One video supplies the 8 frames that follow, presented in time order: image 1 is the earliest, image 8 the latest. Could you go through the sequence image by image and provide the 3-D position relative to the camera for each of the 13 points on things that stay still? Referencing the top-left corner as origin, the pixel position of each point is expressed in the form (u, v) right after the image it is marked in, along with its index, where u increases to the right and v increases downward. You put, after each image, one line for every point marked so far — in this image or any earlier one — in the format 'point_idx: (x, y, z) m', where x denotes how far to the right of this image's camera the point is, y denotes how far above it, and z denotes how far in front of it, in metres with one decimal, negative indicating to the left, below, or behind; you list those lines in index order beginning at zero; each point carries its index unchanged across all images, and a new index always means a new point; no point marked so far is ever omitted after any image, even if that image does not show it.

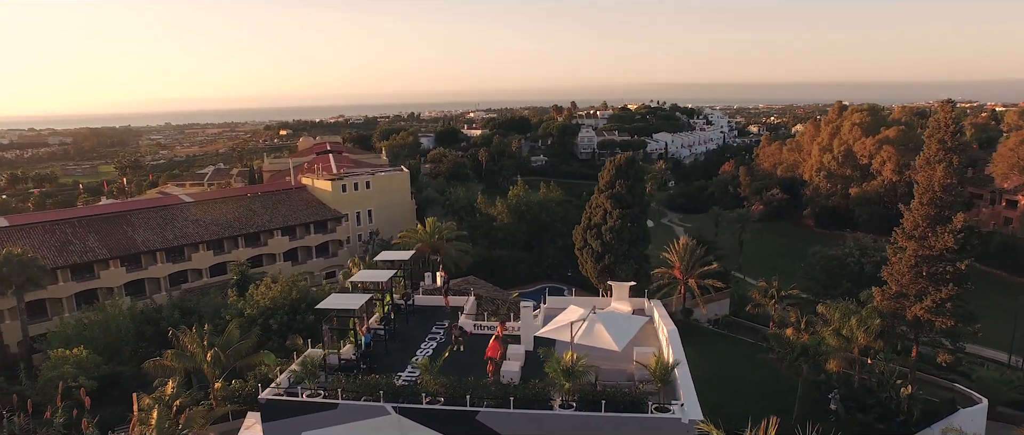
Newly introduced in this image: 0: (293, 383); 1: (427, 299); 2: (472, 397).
0: (-4.2, -3.1, +12.2) m
1: (-2.3, -2.2, +17.6) m
2: (-0.8, -3.1, +11.4) m
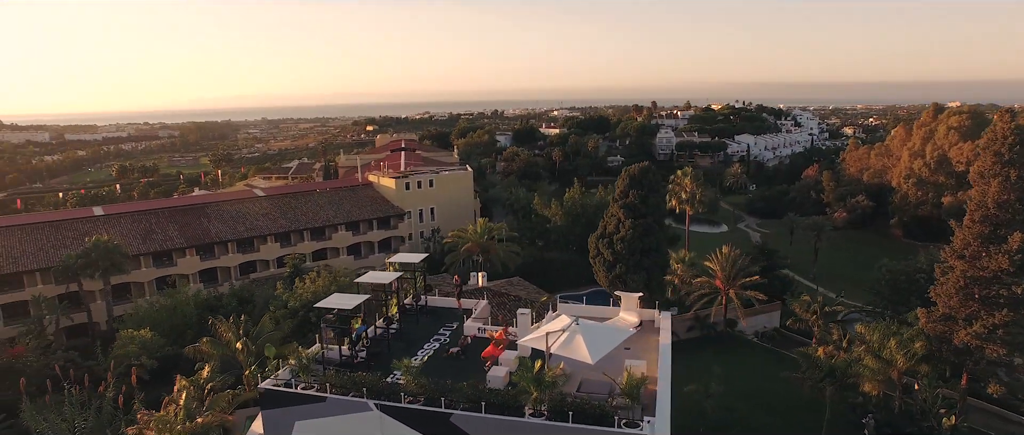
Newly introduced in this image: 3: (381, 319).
0: (-4.5, -3.2, +13.1) m
1: (-2.0, -2.3, +18.2) m
2: (-1.3, -3.3, +11.8) m
3: (-3.2, -2.5, +16.2) m
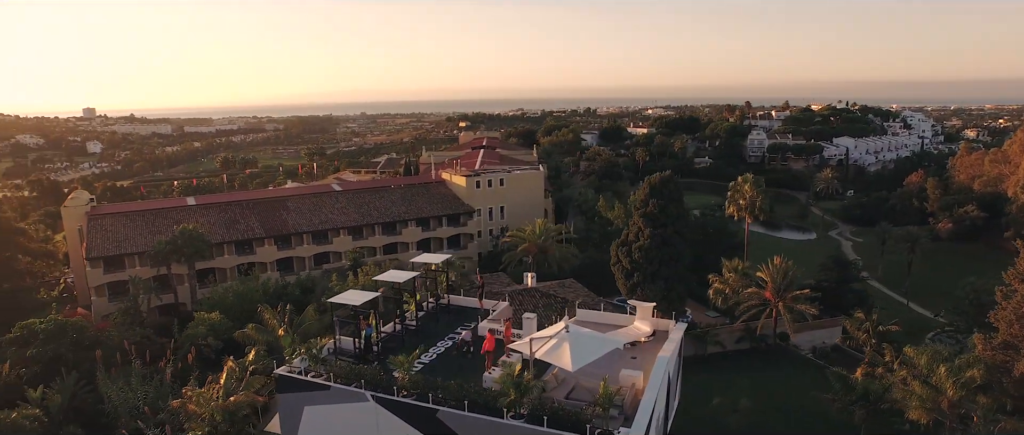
0: (-4.6, -3.2, +14.1) m
1: (-1.4, -2.3, +18.8) m
2: (-1.5, -3.4, +12.4) m
3: (-2.9, -2.6, +17.0) m
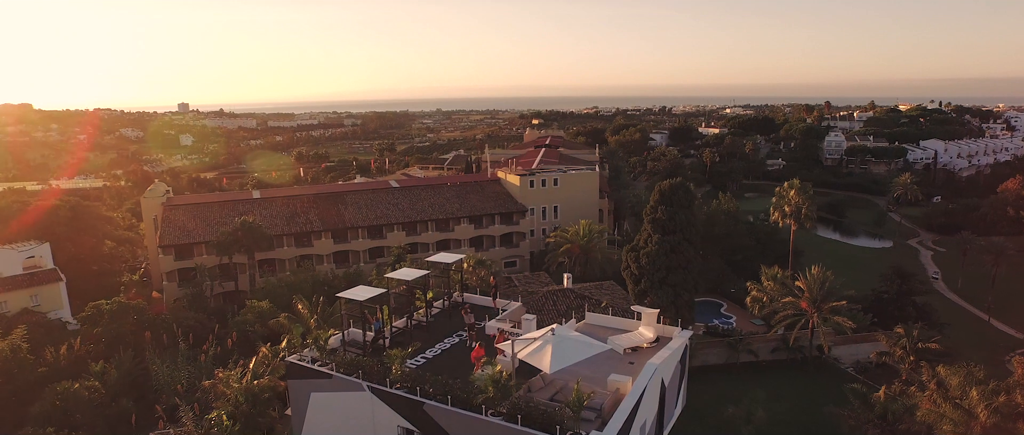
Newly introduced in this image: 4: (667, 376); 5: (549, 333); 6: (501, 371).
0: (-4.7, -3.1, +15.1) m
1: (-1.0, -2.4, +19.4) m
2: (-1.8, -3.4, +13.1) m
3: (-2.7, -2.6, +17.8) m
4: (+3.6, -3.7, +15.1) m
5: (+0.7, -2.4, +13.5) m
6: (-0.4, -3.1, +12.7) m
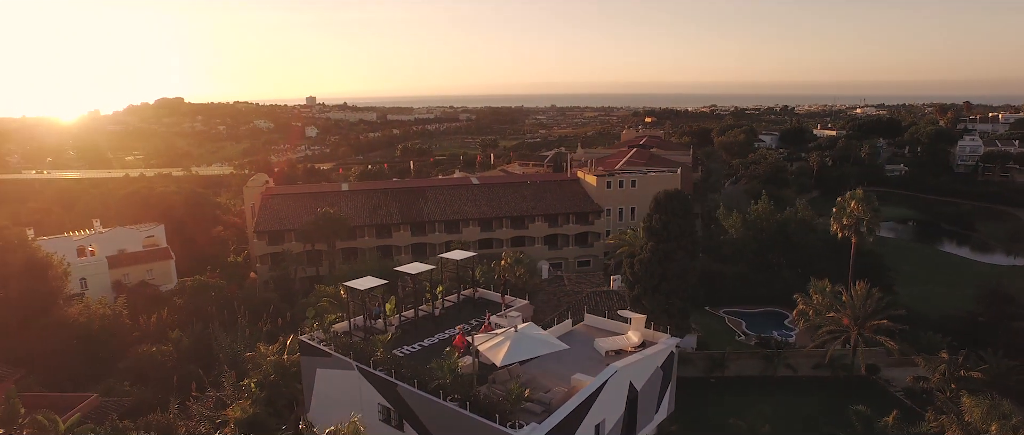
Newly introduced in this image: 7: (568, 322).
0: (-5.0, -3.0, +17.1) m
1: (-0.7, -2.4, +20.7) m
2: (-2.6, -3.5, +14.6) m
3: (-2.6, -2.6, +19.4) m
4: (+3.1, -3.9, +15.7) m
5: (0.0, -2.5, +14.6) m
6: (-1.2, -3.1, +14.0) m
7: (+1.6, -3.0, +18.7) m
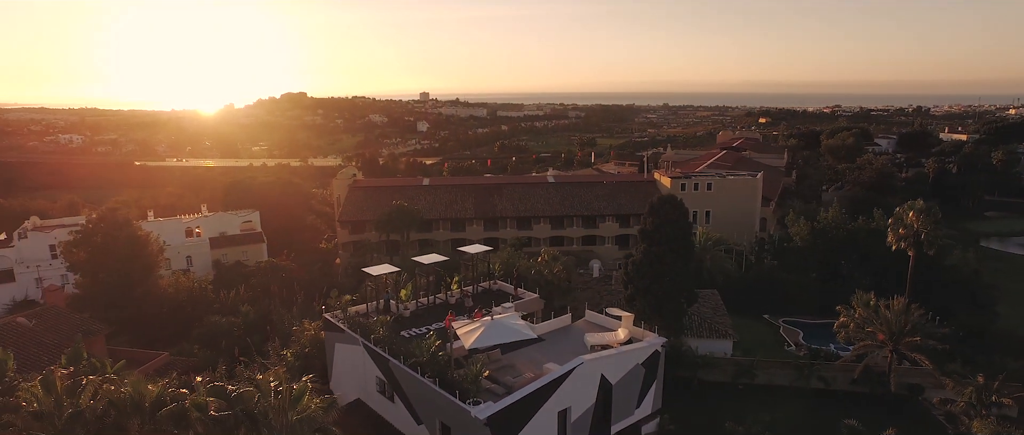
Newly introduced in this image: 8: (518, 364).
0: (-5.1, -2.8, +19.4) m
1: (-0.2, -2.4, +22.3) m
2: (-3.1, -3.4, +16.6) m
3: (-2.3, -2.4, +21.3) m
4: (+2.6, -4.0, +16.8) m
5: (-0.5, -2.5, +16.1) m
6: (-1.9, -3.1, +15.8) m
7: (+1.7, -3.0, +19.9) m
8: (+0.1, -3.7, +16.6) m
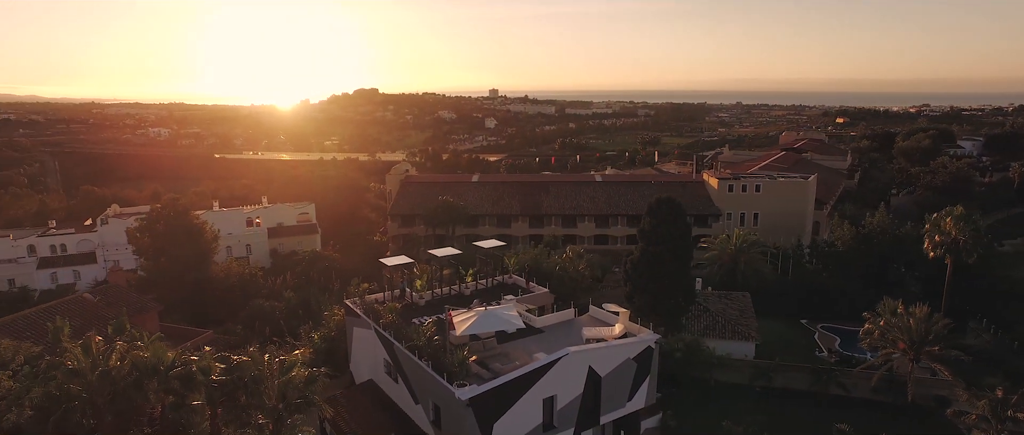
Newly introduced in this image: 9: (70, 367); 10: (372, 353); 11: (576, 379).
0: (-4.9, -2.6, +21.0) m
1: (+0.3, -2.3, +23.4) m
2: (-3.2, -3.2, +18.0) m
3: (-1.9, -2.3, +22.6) m
4: (+2.5, -4.0, +17.6) m
5: (-0.7, -2.4, +17.2) m
6: (-2.1, -3.0, +17.1) m
7: (+1.9, -3.0, +20.8) m
8: (0.0, -3.7, +17.7) m
9: (-8.6, -2.9, +12.6) m
10: (-4.2, -4.1, +19.7) m
11: (+1.7, -4.2, +17.0) m
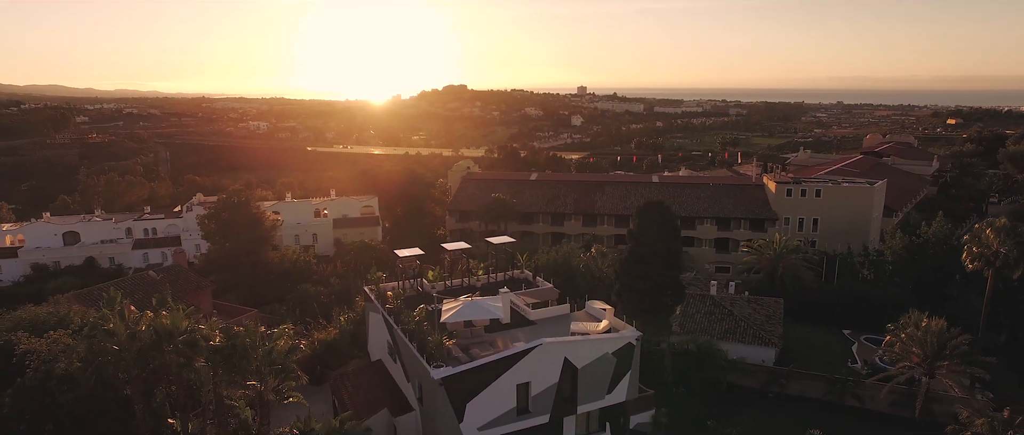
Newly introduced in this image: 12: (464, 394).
0: (-4.8, -2.5, +23.1) m
1: (+0.6, -2.3, +24.8) m
2: (-3.6, -3.1, +19.9) m
3: (-1.7, -2.2, +24.3) m
4: (+2.0, -4.1, +18.8) m
5: (-1.1, -2.4, +18.8) m
6: (-2.5, -2.9, +18.8) m
7: (+1.9, -3.0, +22.1) m
8: (-0.5, -3.7, +19.2) m
9: (-9.6, -2.6, +15.3) m
10: (-4.4, -3.9, +21.8) m
11: (+1.2, -4.3, +18.3) m
12: (-1.3, -4.6, +16.9) m
